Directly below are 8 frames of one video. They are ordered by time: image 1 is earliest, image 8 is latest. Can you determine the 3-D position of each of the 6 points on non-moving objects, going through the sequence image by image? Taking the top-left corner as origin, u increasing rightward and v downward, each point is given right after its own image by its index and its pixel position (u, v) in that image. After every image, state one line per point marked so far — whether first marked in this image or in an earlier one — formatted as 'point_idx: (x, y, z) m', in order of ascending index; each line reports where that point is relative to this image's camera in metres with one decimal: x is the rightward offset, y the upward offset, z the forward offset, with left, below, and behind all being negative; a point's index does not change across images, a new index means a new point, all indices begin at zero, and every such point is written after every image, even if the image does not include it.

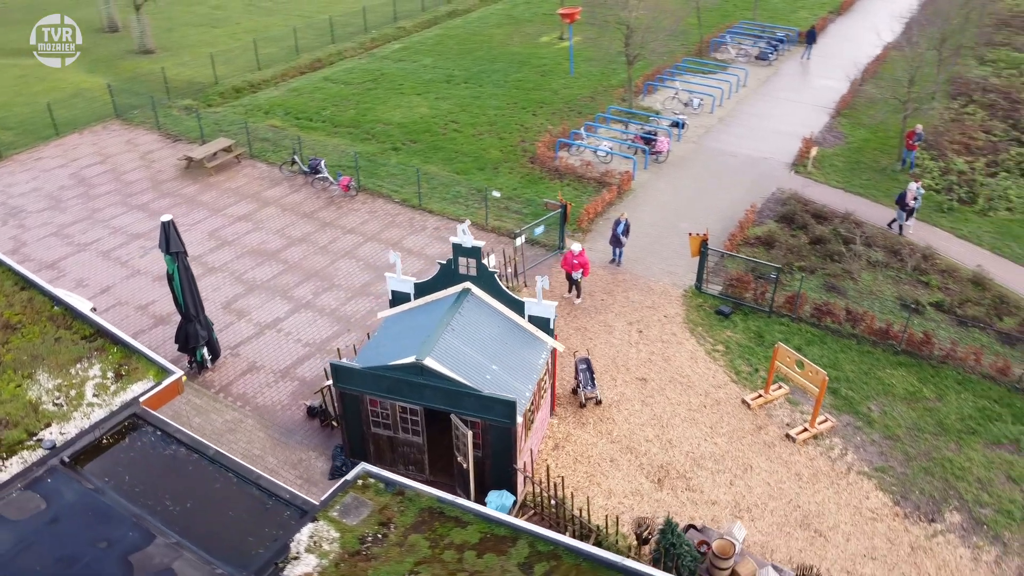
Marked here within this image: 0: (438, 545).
0: (-0.8, -3.0, +9.5) m
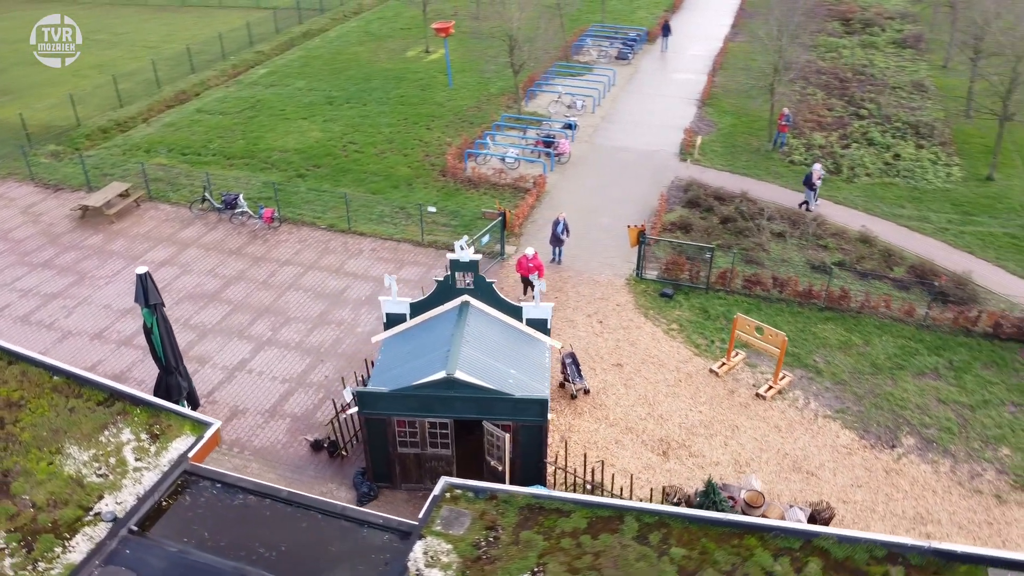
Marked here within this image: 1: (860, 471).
0: (+0.5, -3.2, +10.2) m
1: (+6.6, -3.5, +15.4) m
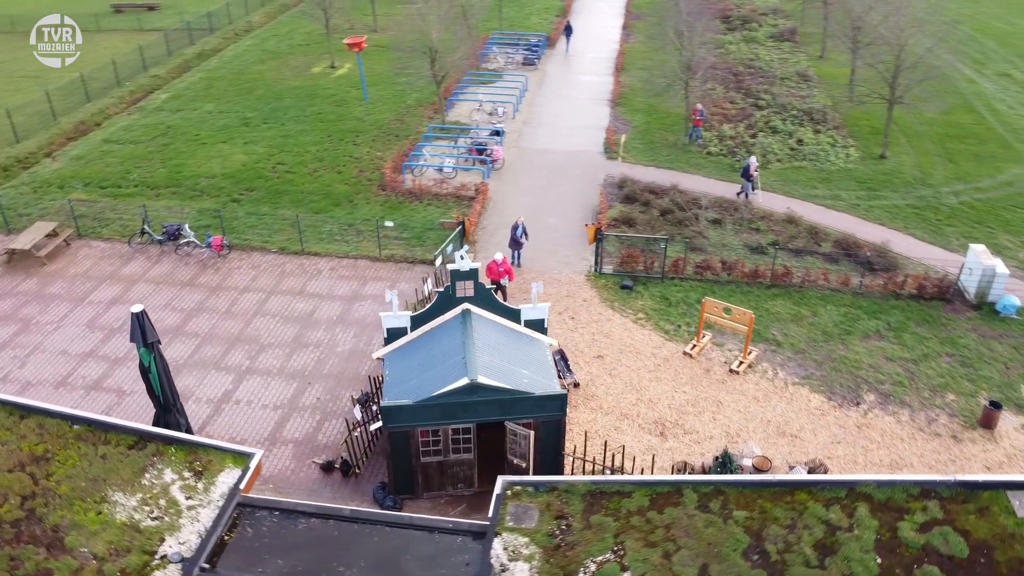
0: (+1.5, -3.1, +10.9) m
1: (+6.8, -3.0, +16.9) m
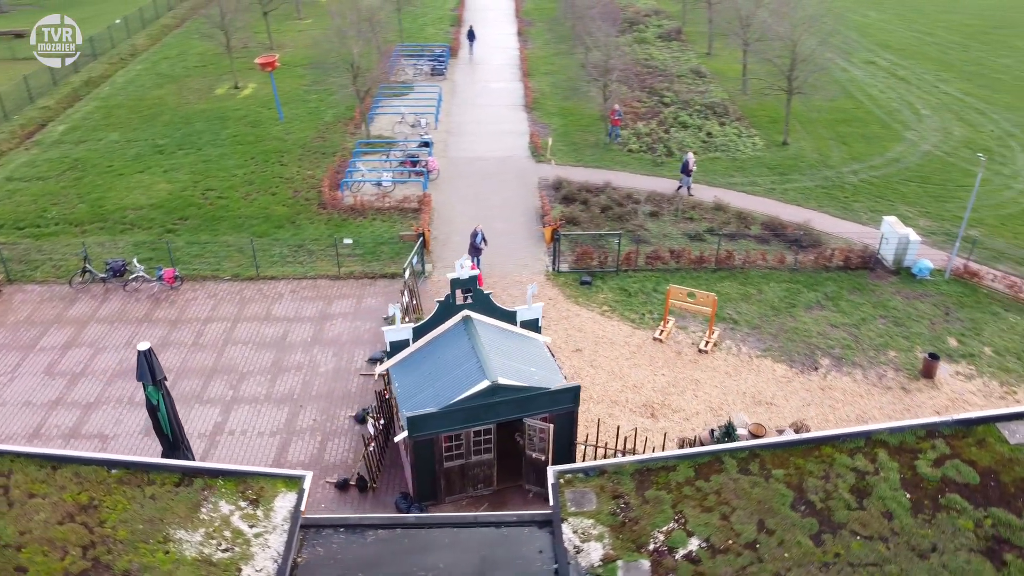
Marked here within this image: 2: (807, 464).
0: (+2.4, -3.0, +11.9) m
1: (+6.7, -2.4, +18.6) m
2: (+4.4, -2.6, +11.9) m
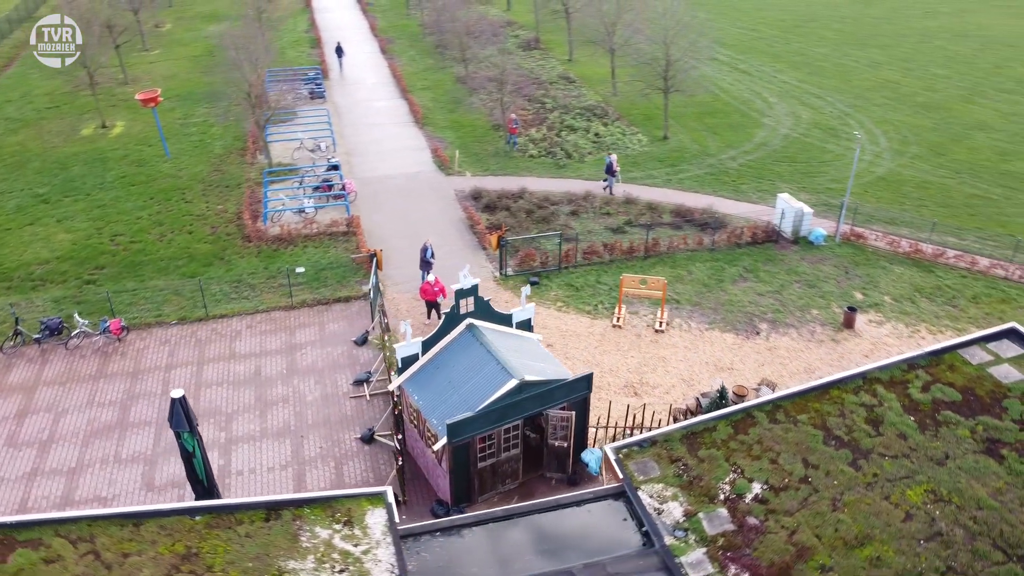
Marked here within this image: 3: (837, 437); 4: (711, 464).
0: (+3.5, -2.6, +13.4) m
1: (+6.3, -1.8, +20.9) m
2: (+5.4, -2.0, +13.9) m
3: (+5.4, -2.5, +13.2) m
4: (+3.3, -2.9, +13.1) m
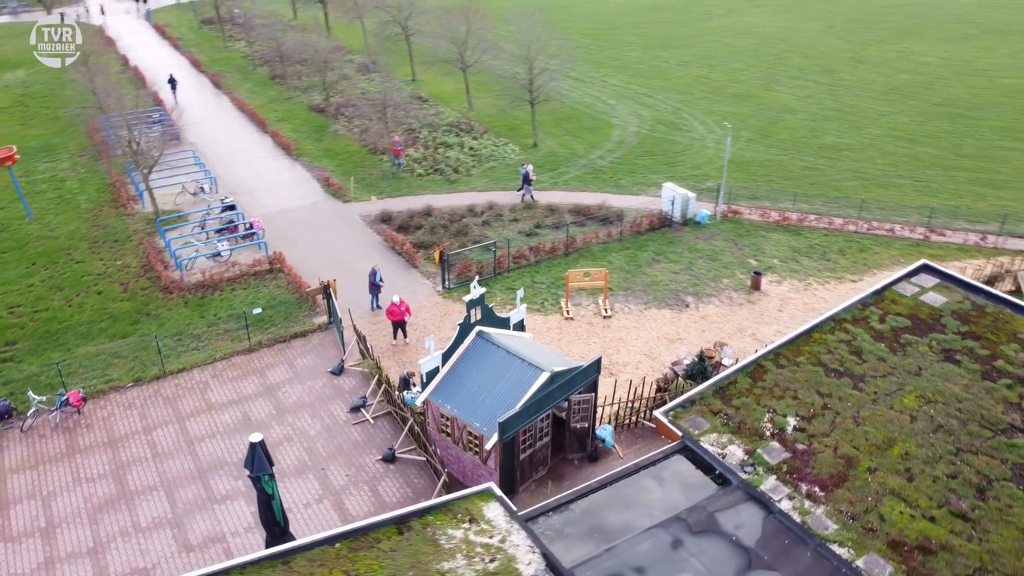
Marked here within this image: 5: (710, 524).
0: (+4.6, -2.1, +15.8) m
1: (+5.3, -1.1, +23.7) m
2: (+6.2, -1.2, +16.7) m
3: (+6.4, -1.6, +16.1) m
4: (+4.5, -2.3, +15.4) m
5: (+3.2, -3.9, +13.2) m
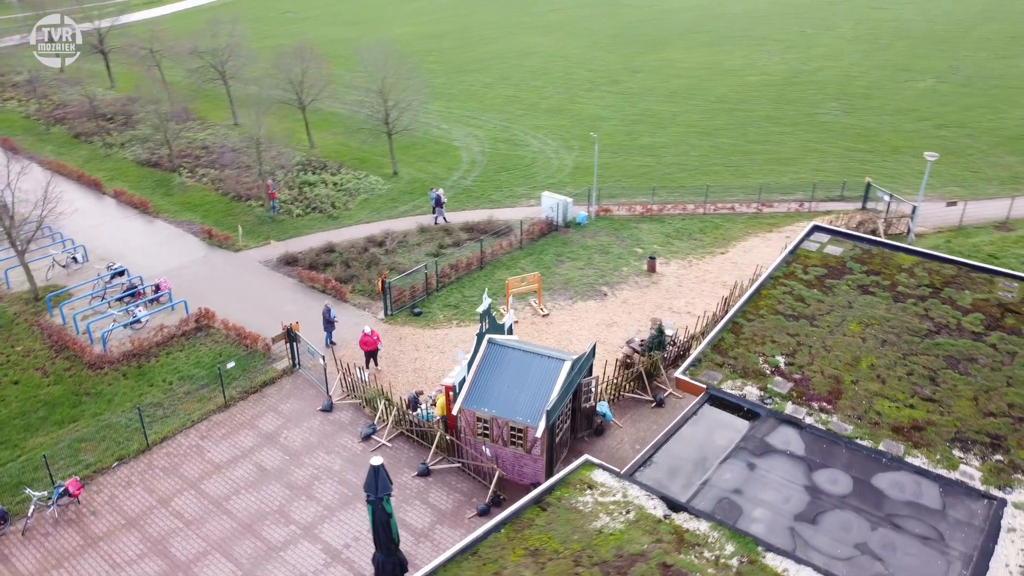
0: (+5.4, -1.4, +19.3) m
1: (+3.6, -0.7, +27.0) m
2: (+6.5, -0.4, +20.6) m
3: (+6.9, -0.7, +20.1) m
4: (+5.4, -1.6, +18.9) m
5: (+5.1, -3.2, +16.3) m
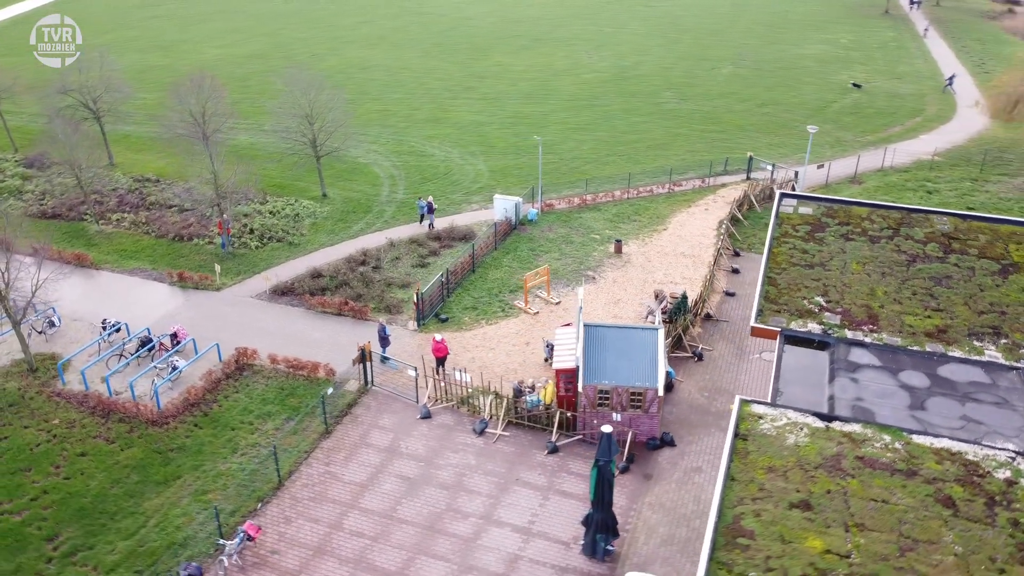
0: (+7.9, -0.2, +23.6) m
1: (+3.9, 0.0, +30.5) m
2: (+8.4, +0.9, +25.1) m
3: (+9.0, +0.7, +24.8) m
4: (+8.1, -0.4, +23.2) m
5: (+8.8, -2.0, +20.7) m
